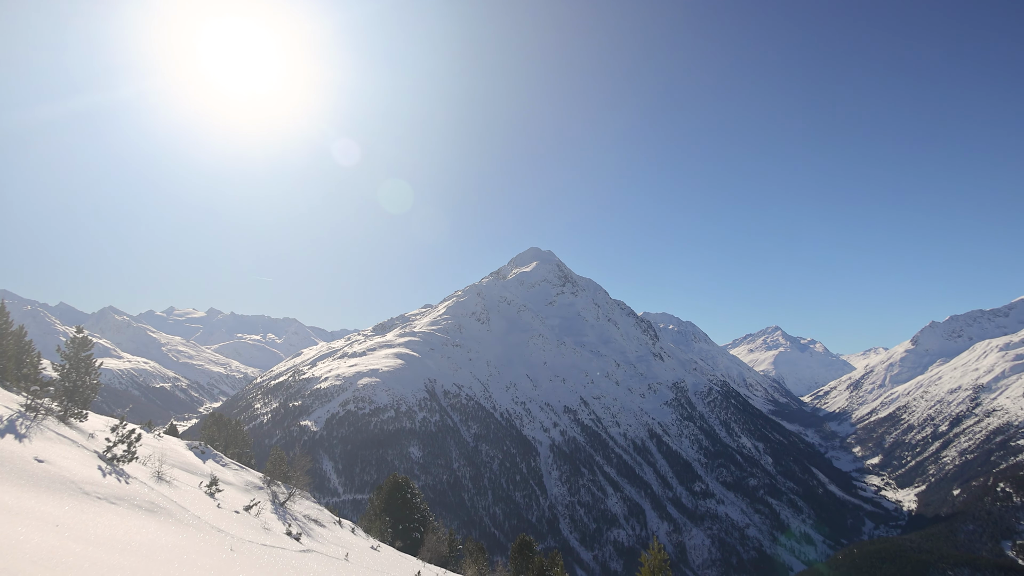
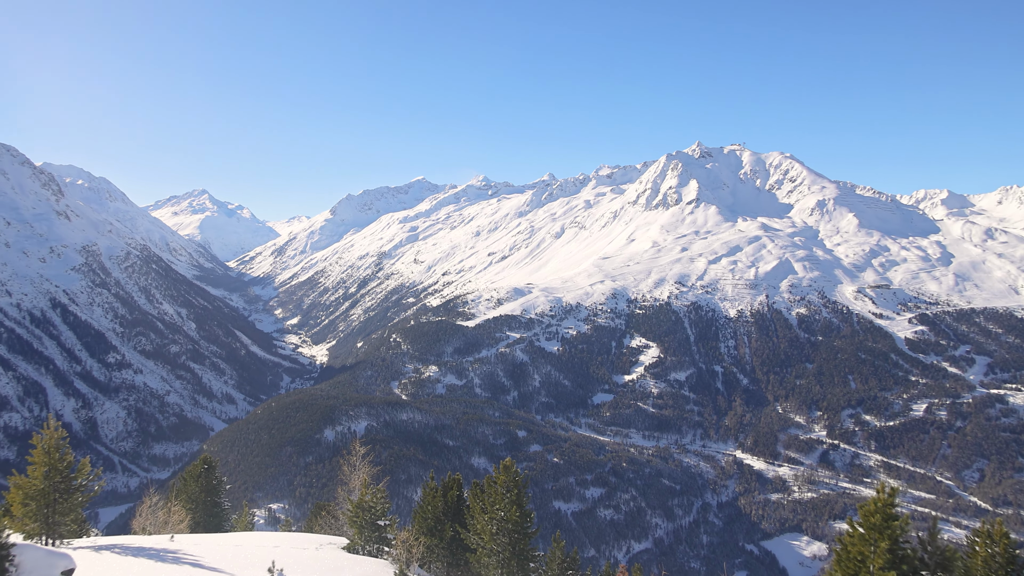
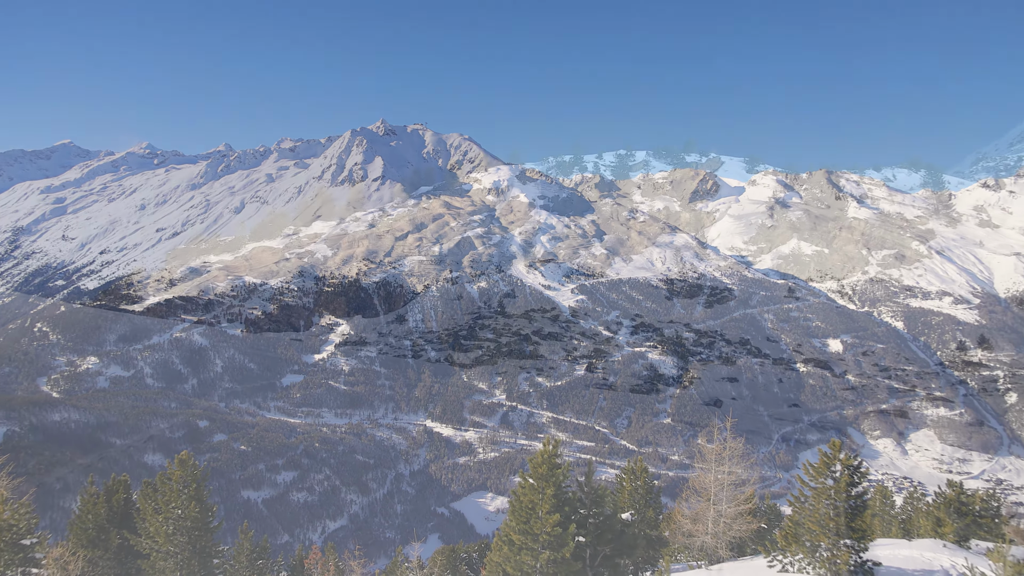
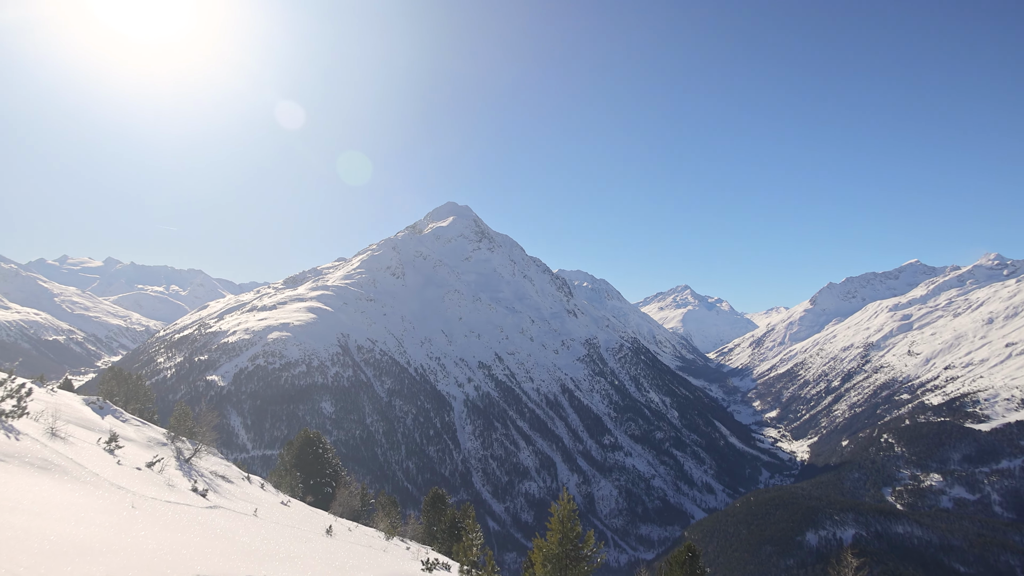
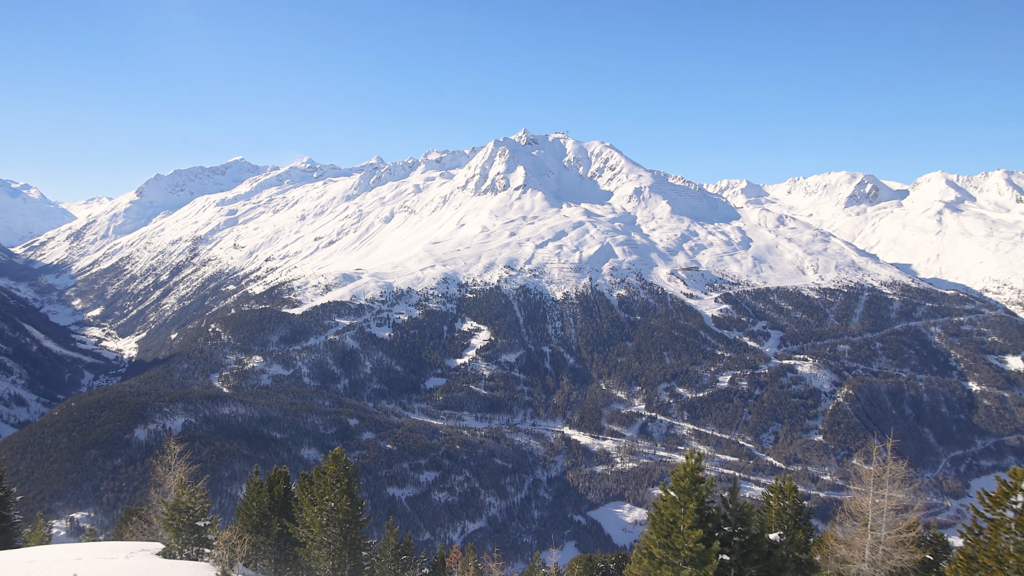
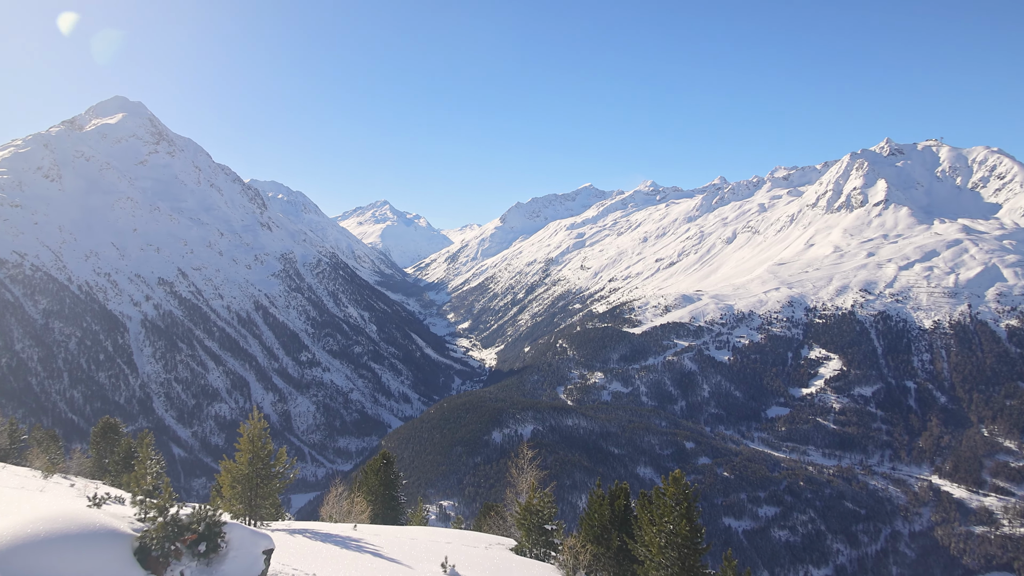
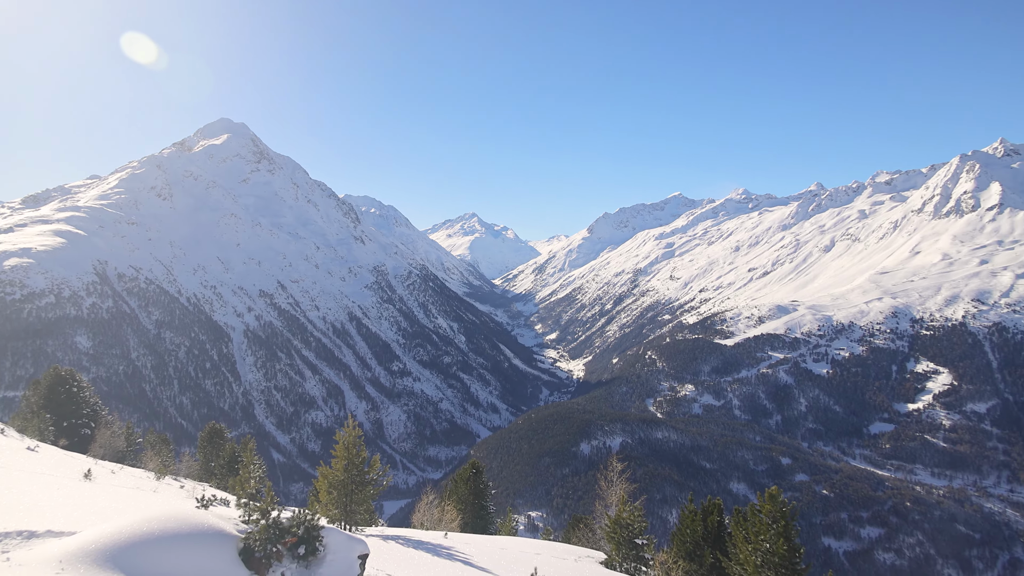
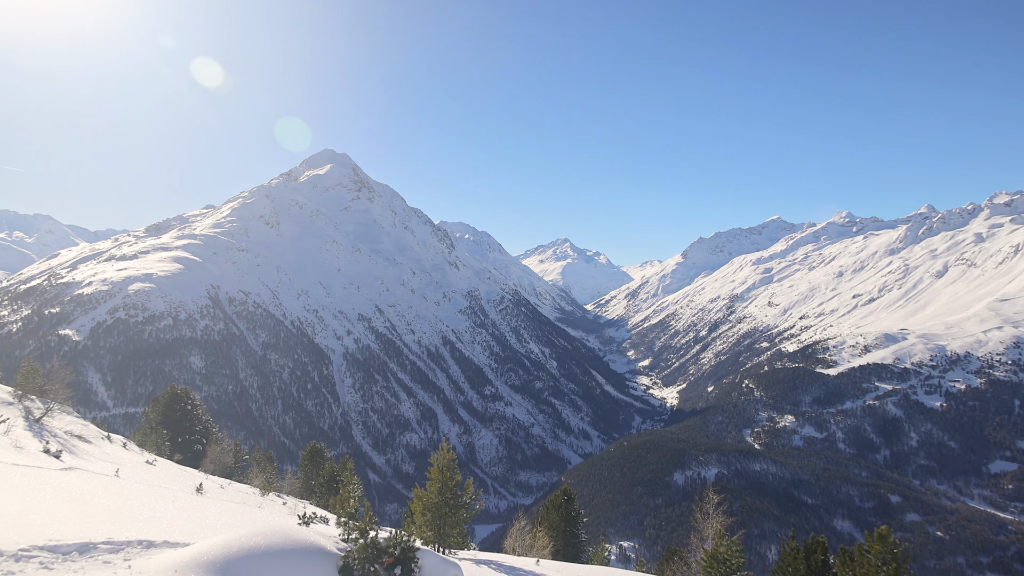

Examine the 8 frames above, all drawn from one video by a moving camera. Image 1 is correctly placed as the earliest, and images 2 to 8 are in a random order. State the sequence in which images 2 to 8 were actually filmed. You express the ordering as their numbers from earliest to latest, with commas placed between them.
4, 8, 7, 6, 2, 5, 3
